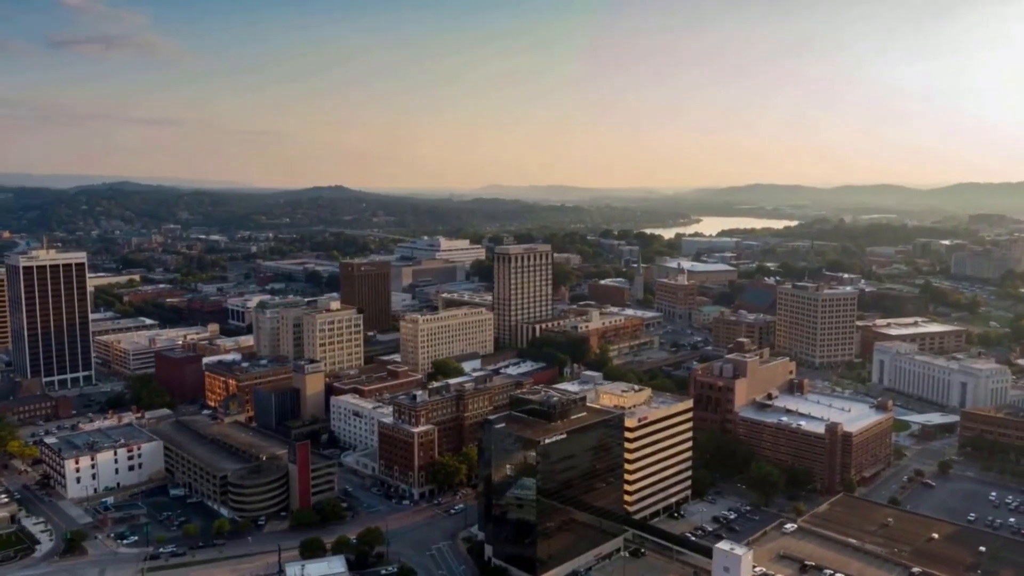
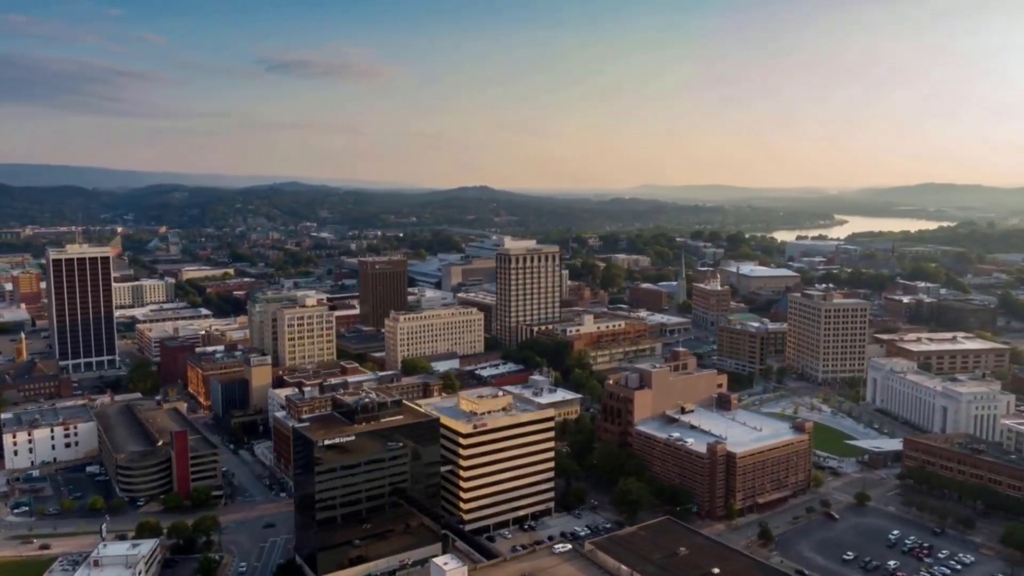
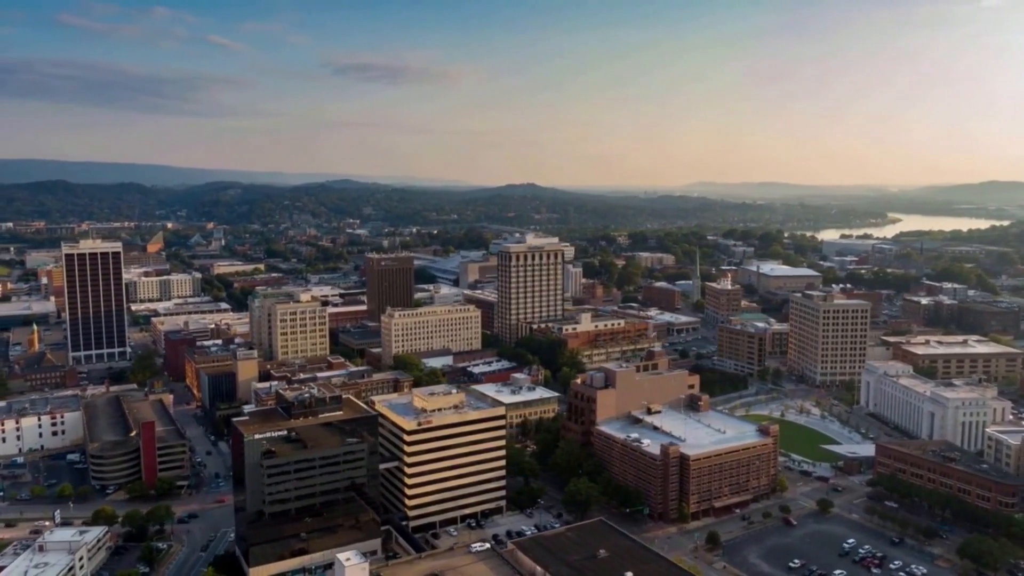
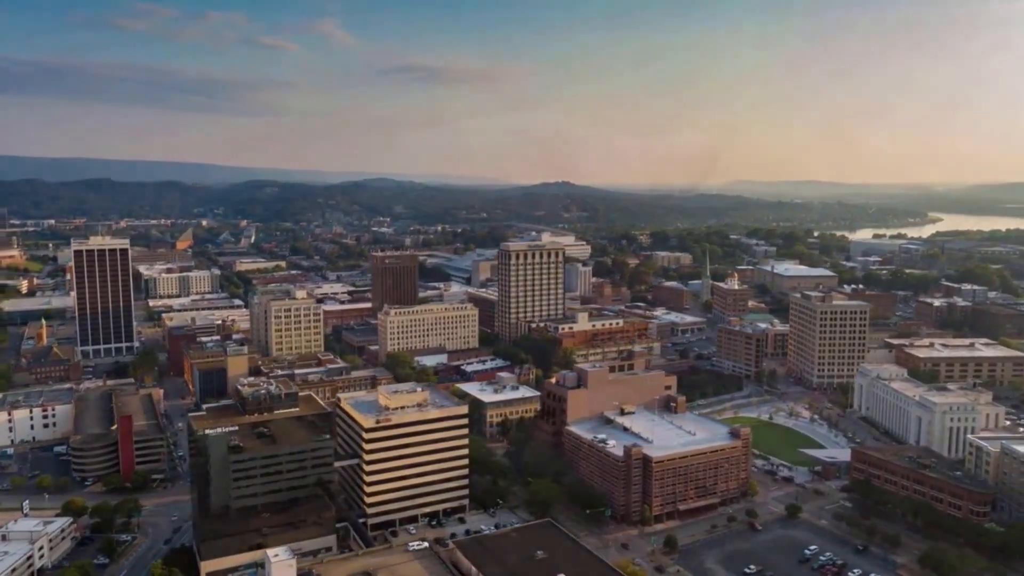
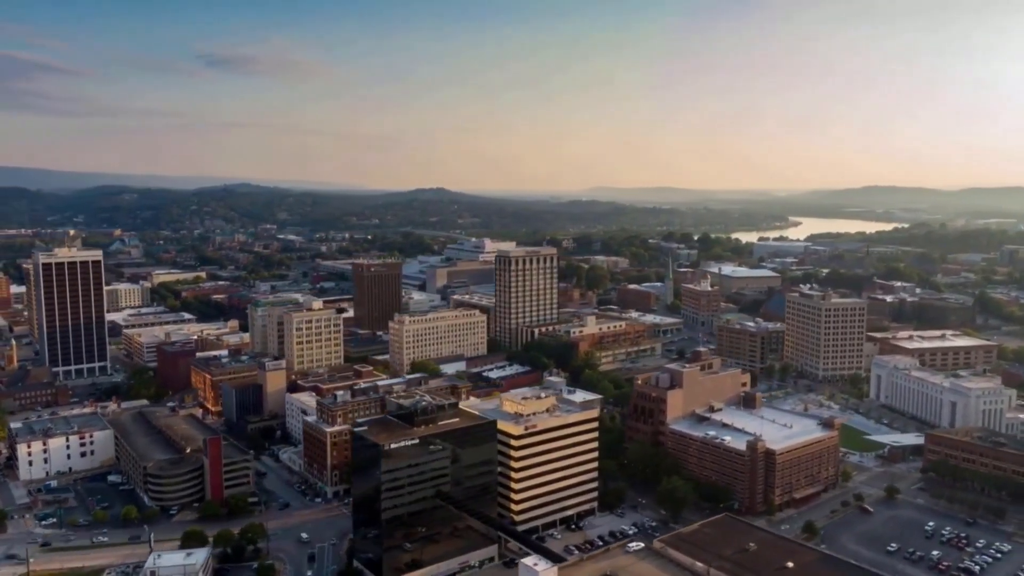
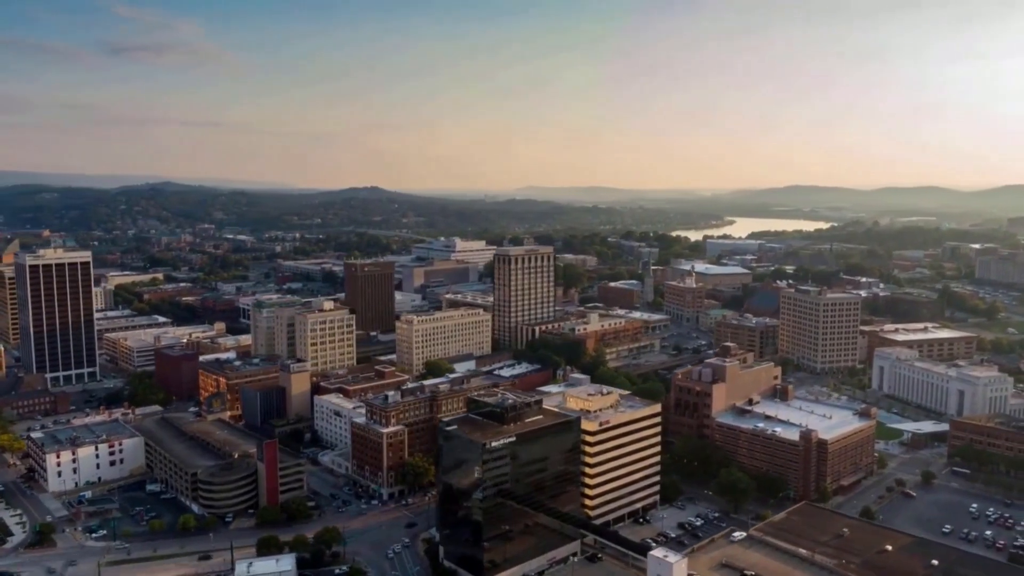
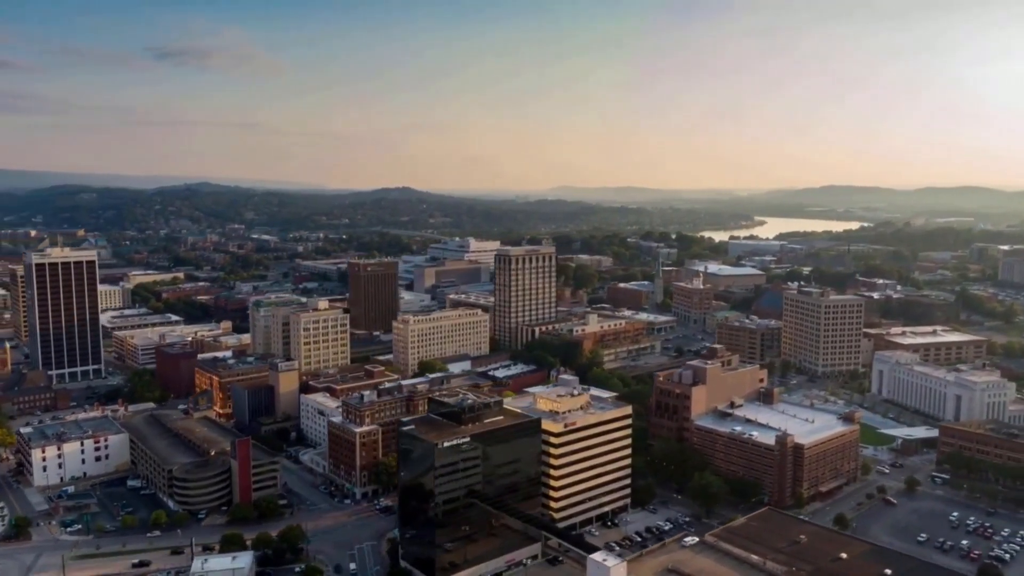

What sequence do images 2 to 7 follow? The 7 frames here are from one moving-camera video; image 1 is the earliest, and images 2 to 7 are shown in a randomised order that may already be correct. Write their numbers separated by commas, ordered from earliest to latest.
6, 7, 5, 2, 3, 4
